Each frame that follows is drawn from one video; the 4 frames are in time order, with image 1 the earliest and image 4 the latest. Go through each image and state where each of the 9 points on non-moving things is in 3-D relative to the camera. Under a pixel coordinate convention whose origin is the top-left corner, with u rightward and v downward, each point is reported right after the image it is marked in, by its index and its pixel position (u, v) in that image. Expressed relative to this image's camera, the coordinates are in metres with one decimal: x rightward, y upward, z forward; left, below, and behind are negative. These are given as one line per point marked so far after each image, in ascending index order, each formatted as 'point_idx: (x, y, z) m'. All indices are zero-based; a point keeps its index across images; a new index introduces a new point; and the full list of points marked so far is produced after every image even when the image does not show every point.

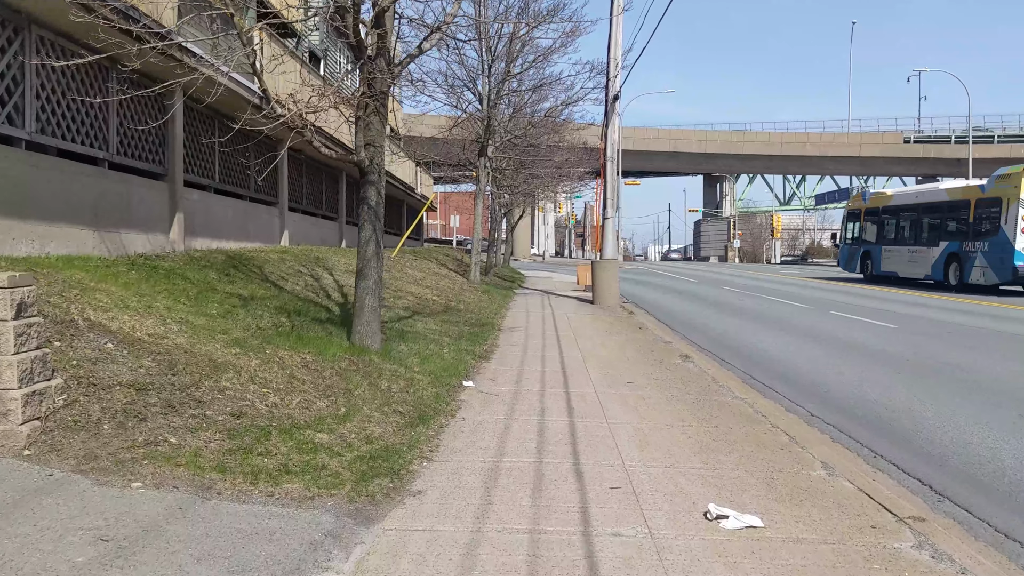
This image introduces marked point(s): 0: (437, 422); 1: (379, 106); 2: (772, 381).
0: (-0.5, -1.0, +6.6) m
1: (-1.2, +1.6, +8.0) m
2: (+2.7, -1.0, +9.7) m
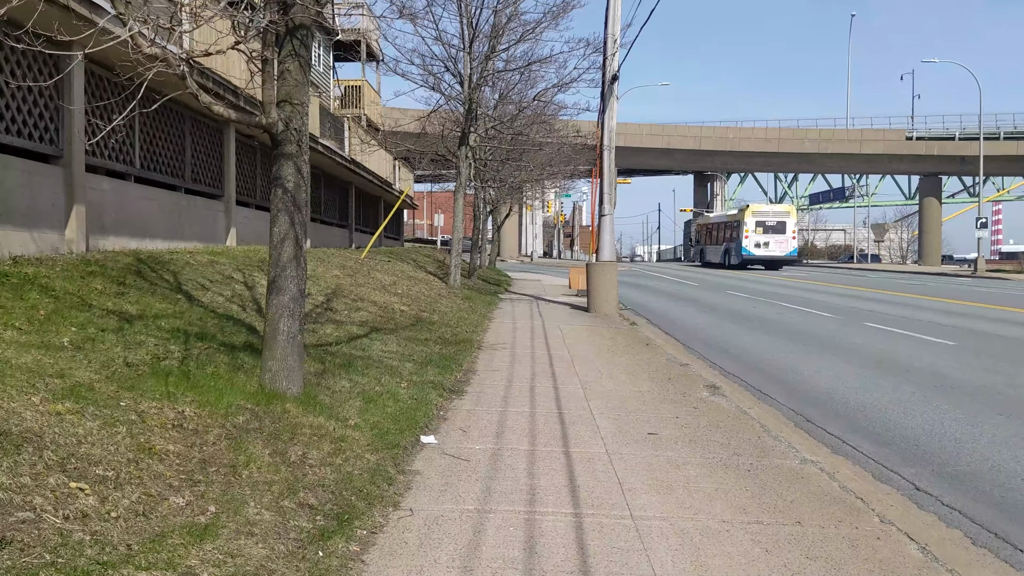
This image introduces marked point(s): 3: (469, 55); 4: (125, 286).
0: (-0.7, -1.1, +4.2) m
1: (-1.3, +1.5, +5.6) m
2: (+2.5, -1.1, +7.4) m
3: (-0.9, +4.8, +18.9) m
4: (-3.4, 0.0, +8.0) m
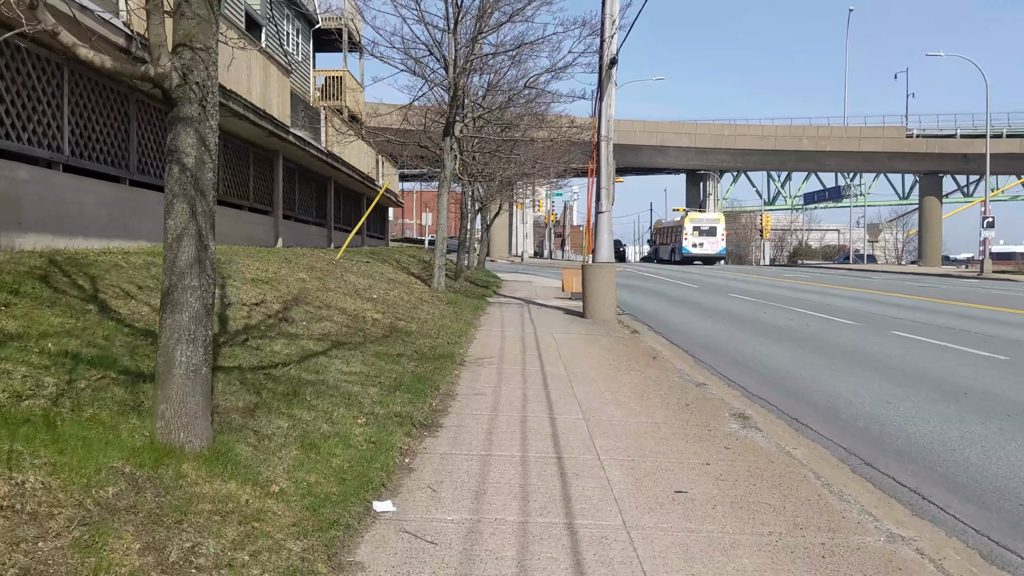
0: (-0.7, -1.2, +2.7) m
1: (-1.4, +1.4, +4.0) m
2: (+2.5, -1.2, +5.9) m
3: (-1.1, +4.7, +17.4) m
4: (-3.4, -0.1, +6.4) m
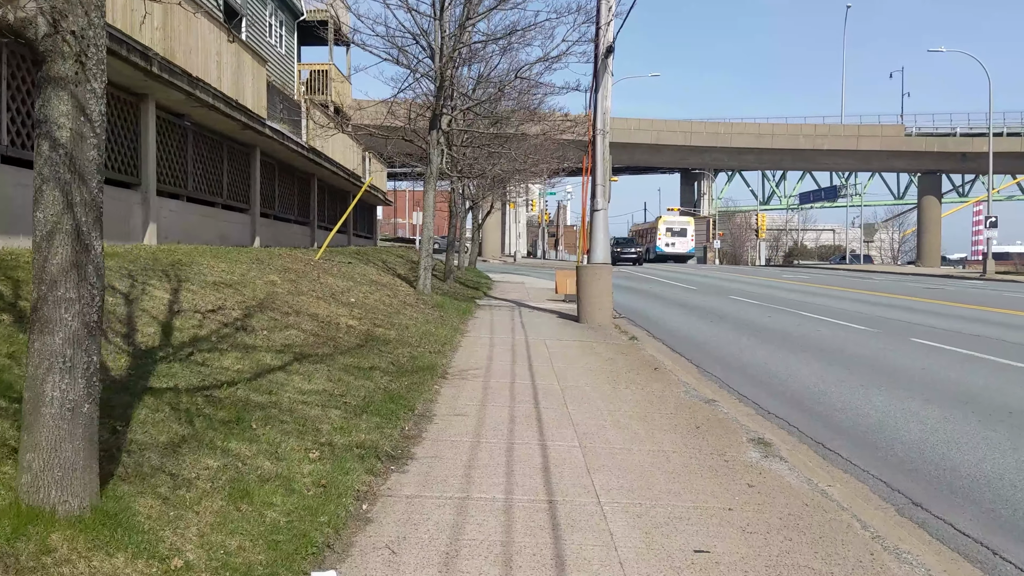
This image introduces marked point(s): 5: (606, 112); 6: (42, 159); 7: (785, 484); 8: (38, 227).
0: (-0.8, -1.2, +1.7) m
1: (-1.4, +1.4, +3.1) m
2: (+2.4, -1.2, +4.9) m
3: (-1.3, +4.7, +16.4) m
4: (-3.5, -0.1, +5.4) m
5: (+1.6, +3.0, +15.4) m
6: (-1.6, +0.4, +3.1) m
7: (+1.5, -1.1, +5.2) m
8: (-1.6, +0.2, +3.1) m
